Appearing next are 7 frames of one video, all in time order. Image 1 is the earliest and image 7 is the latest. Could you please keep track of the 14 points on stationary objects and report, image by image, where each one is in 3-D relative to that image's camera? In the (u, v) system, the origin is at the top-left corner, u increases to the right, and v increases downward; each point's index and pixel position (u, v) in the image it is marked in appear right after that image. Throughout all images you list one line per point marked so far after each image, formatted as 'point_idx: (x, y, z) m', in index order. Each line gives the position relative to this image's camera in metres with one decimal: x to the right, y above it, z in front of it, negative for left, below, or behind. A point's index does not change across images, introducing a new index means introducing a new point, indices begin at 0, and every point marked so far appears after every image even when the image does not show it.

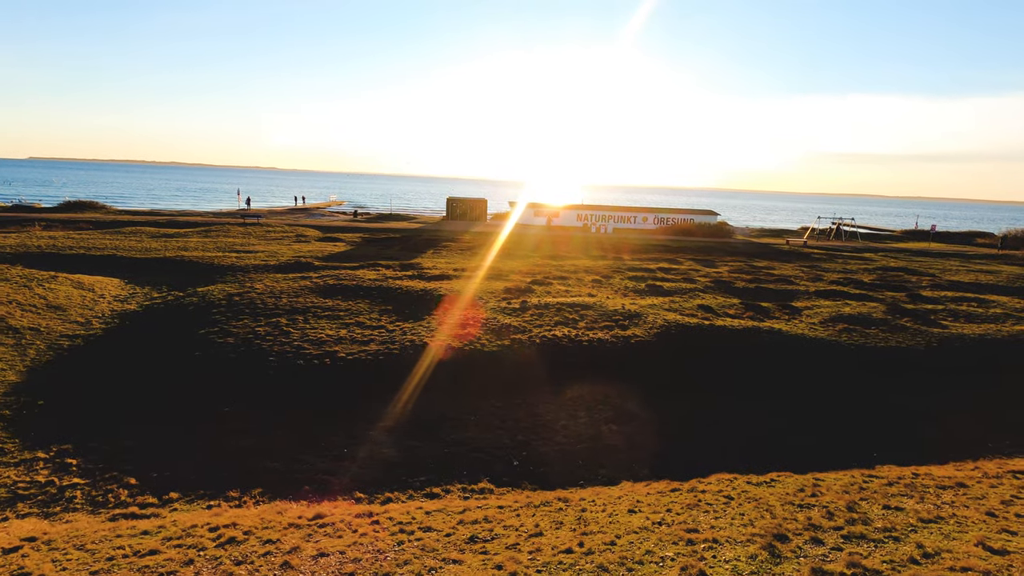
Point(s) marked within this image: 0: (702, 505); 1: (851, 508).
0: (+3.2, -3.7, +9.2) m
1: (+5.3, -3.5, +8.6) m
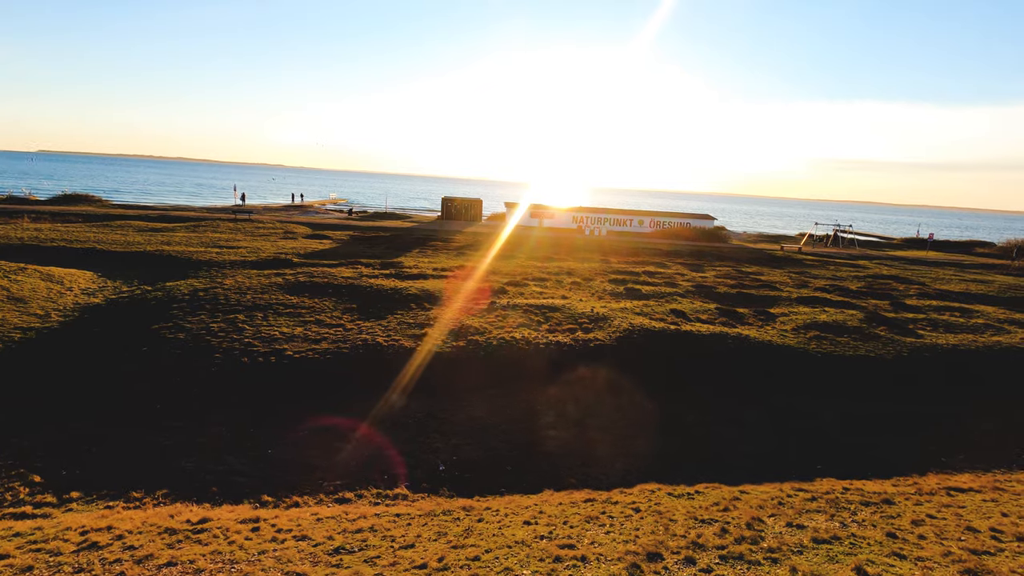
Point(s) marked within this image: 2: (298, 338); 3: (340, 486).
0: (+1.4, -3.8, +8.8) m
1: (+3.6, -3.6, +8.2) m
2: (-8.0, -1.9, +20.0) m
3: (-3.7, -4.3, +11.6) m
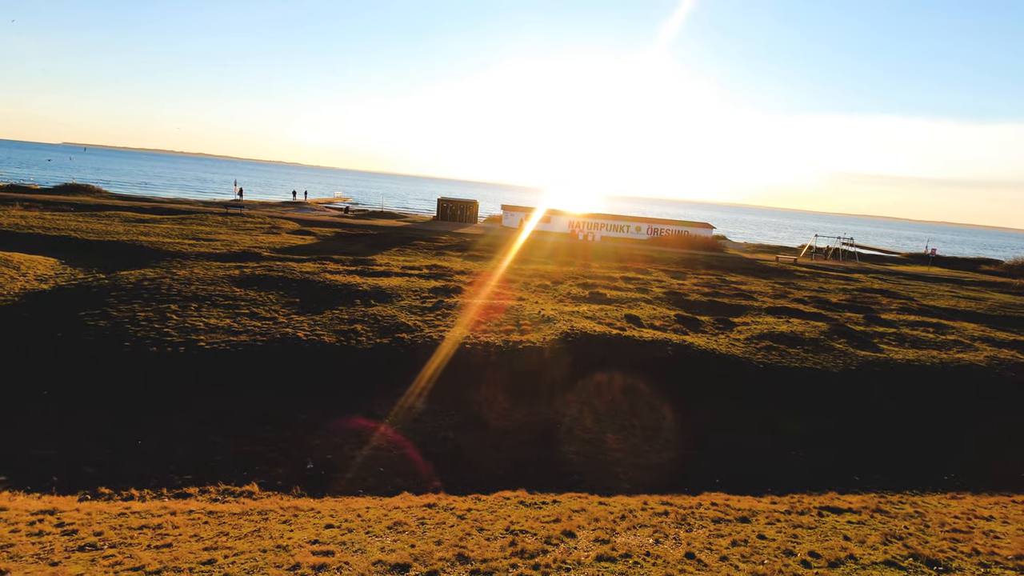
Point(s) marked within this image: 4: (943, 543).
0: (-1.6, -3.6, +8.3) m
1: (+0.6, -3.5, +7.6) m
2: (-10.7, -1.5, +19.6) m
3: (-6.7, -4.0, +11.1) m
4: (+6.4, -3.8, +8.0) m
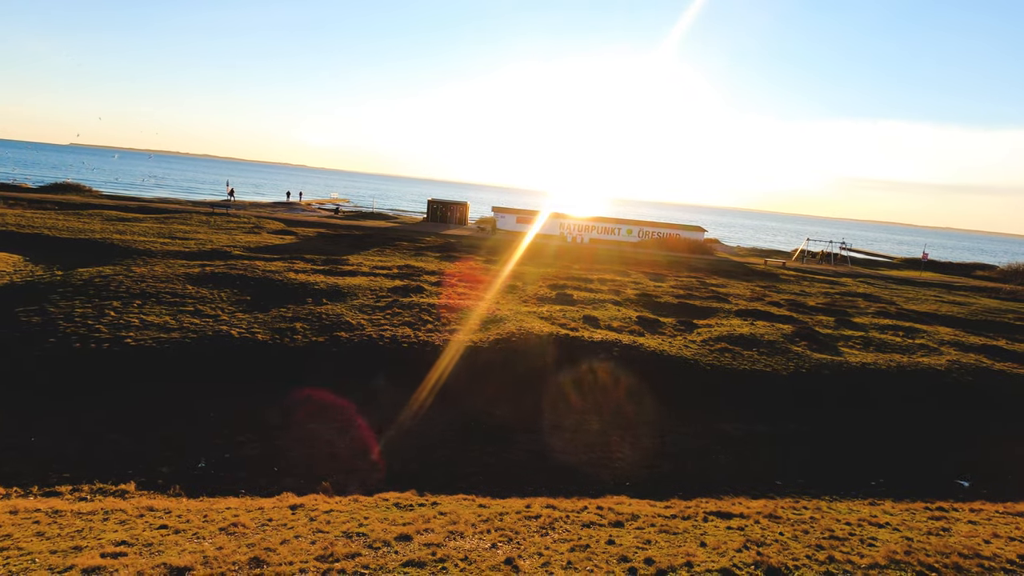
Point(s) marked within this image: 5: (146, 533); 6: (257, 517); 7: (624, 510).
0: (-3.8, -3.5, +7.9) m
1: (-1.7, -3.4, +7.2) m
2: (-12.9, -1.4, +19.3) m
3: (-8.9, -3.8, +10.8) m
4: (+4.1, -3.7, +7.6) m
5: (-5.0, -3.3, +7.3) m
6: (-4.0, -3.6, +8.4) m
7: (+2.1, -4.1, +9.9) m
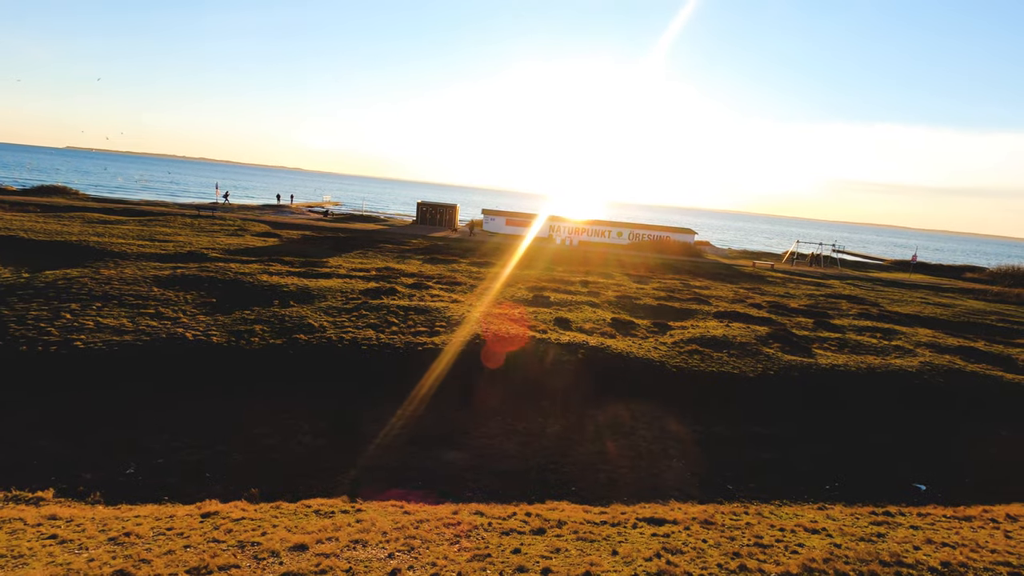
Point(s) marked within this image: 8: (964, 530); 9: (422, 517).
0: (-5.2, -3.5, +7.6) m
1: (-3.0, -3.4, +6.9) m
2: (-14.3, -1.4, +19.0) m
3: (-10.3, -3.8, +10.4) m
4: (+2.8, -3.7, +7.3) m
5: (-6.3, -3.3, +7.0) m
6: (-5.3, -3.6, +8.1) m
7: (+0.8, -4.1, +9.6) m
8: (+8.4, -4.5, +10.0) m
9: (-1.5, -3.9, +9.3) m
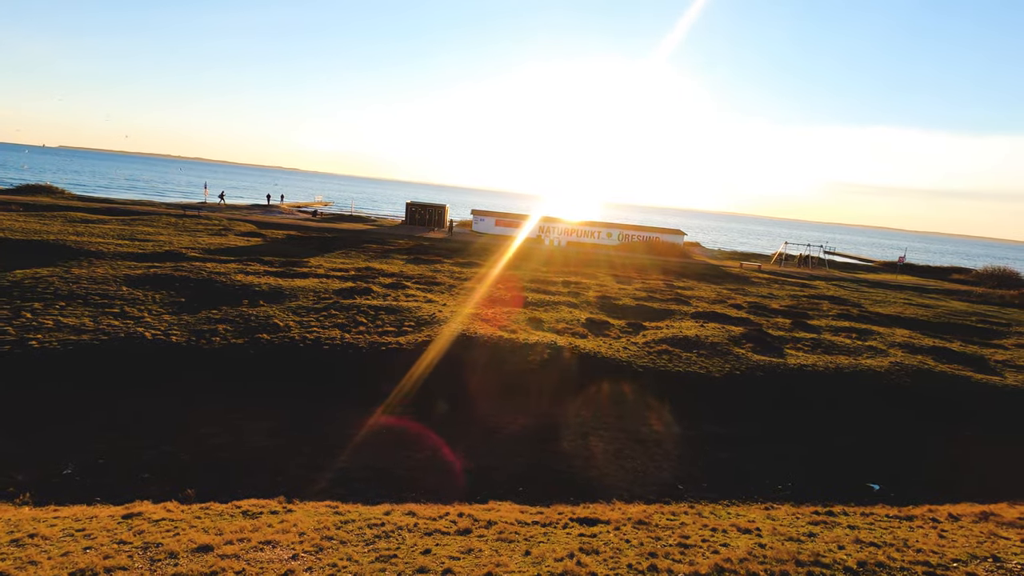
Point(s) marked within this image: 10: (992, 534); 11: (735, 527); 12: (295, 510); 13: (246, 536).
0: (-6.3, -3.4, +7.5) m
1: (-4.2, -3.3, +6.8) m
2: (-15.5, -1.4, +18.8) m
3: (-11.5, -3.8, +10.2) m
4: (+1.6, -3.7, +7.2) m
5: (-7.5, -3.3, +6.9) m
6: (-6.5, -3.5, +8.0) m
7: (-0.4, -4.0, +9.5) m
8: (+7.2, -4.5, +10.0) m
9: (-2.7, -3.9, +9.2) m
10: (+8.8, -4.5, +9.9) m
11: (+4.0, -4.3, +9.6) m
12: (-3.9, -3.9, +9.6) m
13: (-3.8, -3.6, +7.7) m
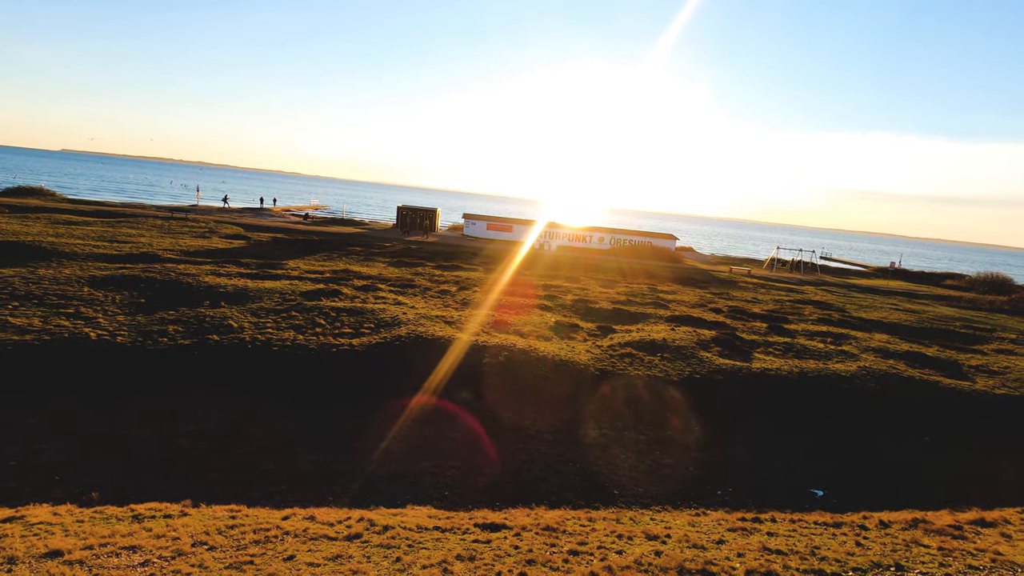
0: (-8.0, -3.3, +7.2) m
1: (-5.9, -3.2, +6.5) m
2: (-17.2, -1.4, +18.5) m
3: (-13.1, -3.7, +9.9) m
4: (-0.1, -3.6, +6.9) m
5: (-9.1, -3.2, +6.6) m
6: (-8.2, -3.5, +7.7) m
7: (-2.1, -4.0, +9.2) m
8: (+5.6, -4.5, +9.7) m
9: (-4.4, -3.8, +8.9) m
10: (+7.1, -4.5, +9.6) m
11: (+2.3, -4.2, +9.3) m
12: (-5.5, -3.9, +9.3) m
13: (-5.4, -3.5, +7.4) m
